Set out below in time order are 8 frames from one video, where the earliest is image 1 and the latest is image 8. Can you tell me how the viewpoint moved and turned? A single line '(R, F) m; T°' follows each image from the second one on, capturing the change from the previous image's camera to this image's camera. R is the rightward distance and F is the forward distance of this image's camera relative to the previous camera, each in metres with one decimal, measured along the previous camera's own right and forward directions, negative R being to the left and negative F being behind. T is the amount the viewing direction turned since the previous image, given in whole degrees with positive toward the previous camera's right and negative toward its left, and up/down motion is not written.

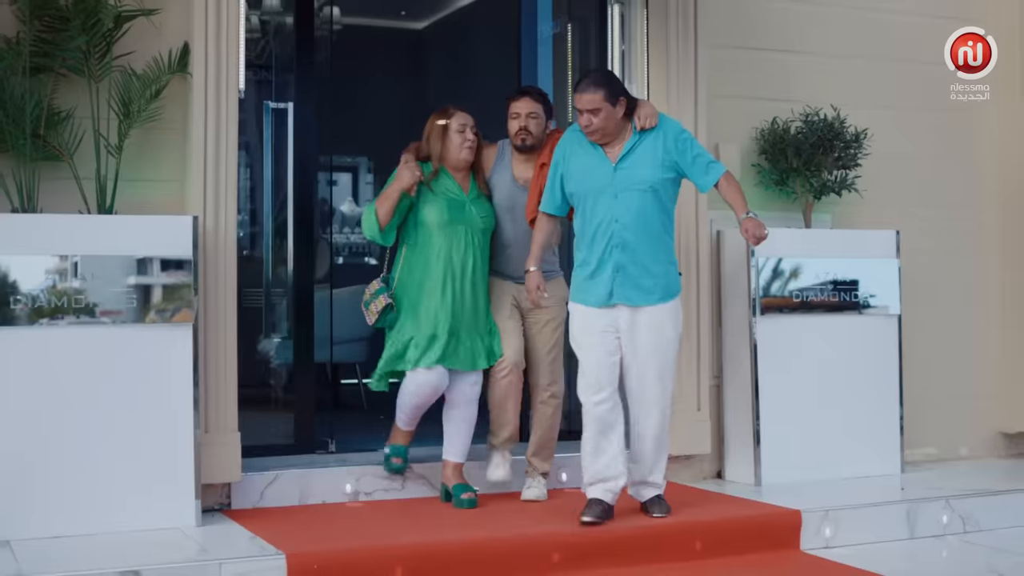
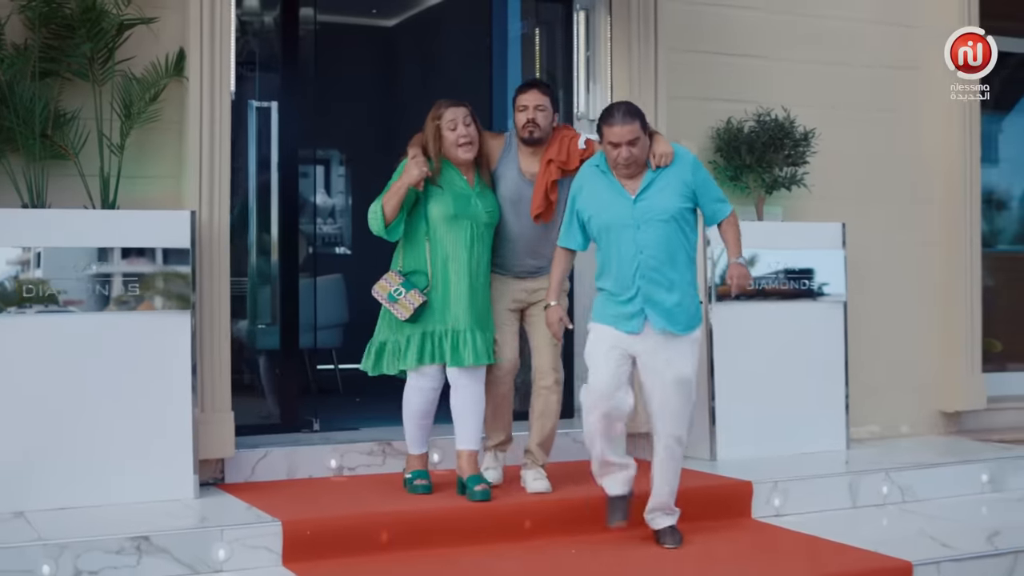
(0.0, -0.4) m; +2°
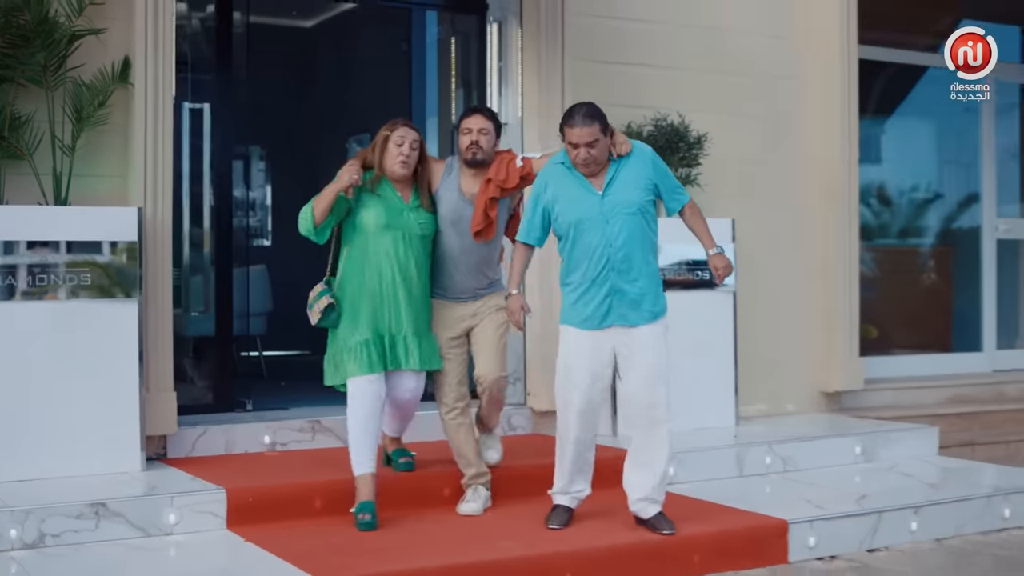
(-0.1, -0.5) m; +4°
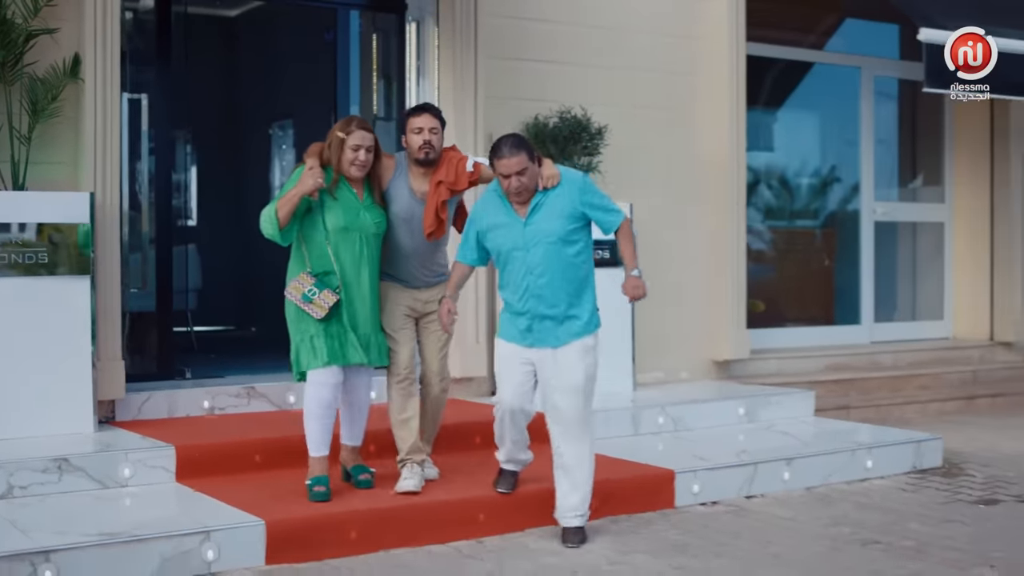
(0.0, -0.6) m; +3°
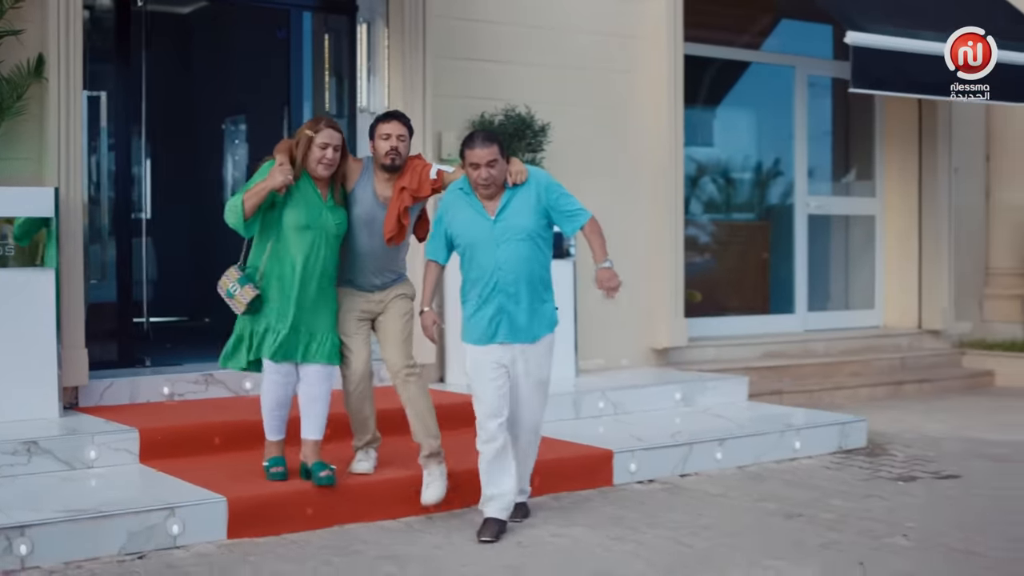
(0.0, -0.3) m; +2°
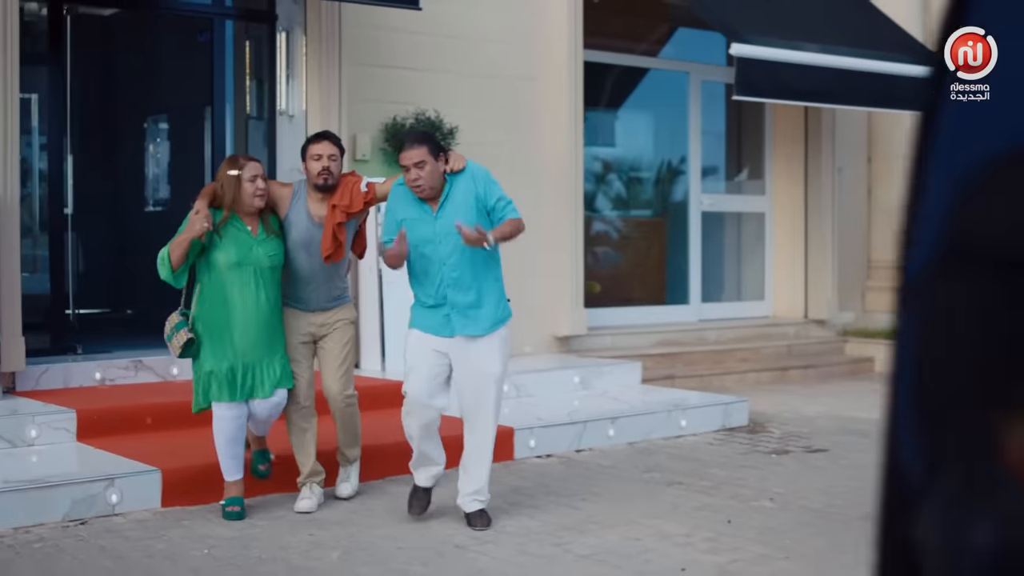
(0.0, -0.5) m; +3°
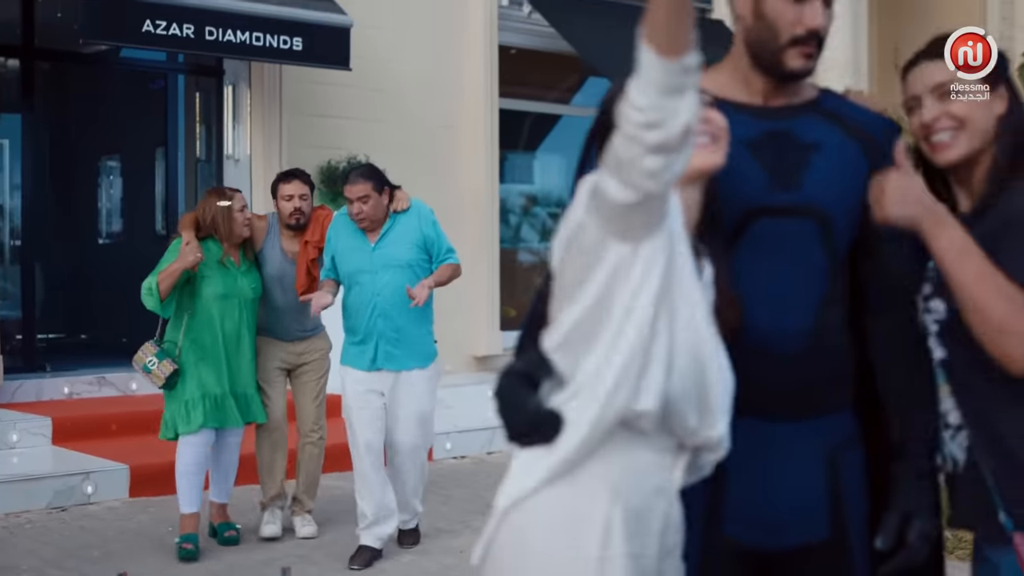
(+0.1, -1.0) m; +2°
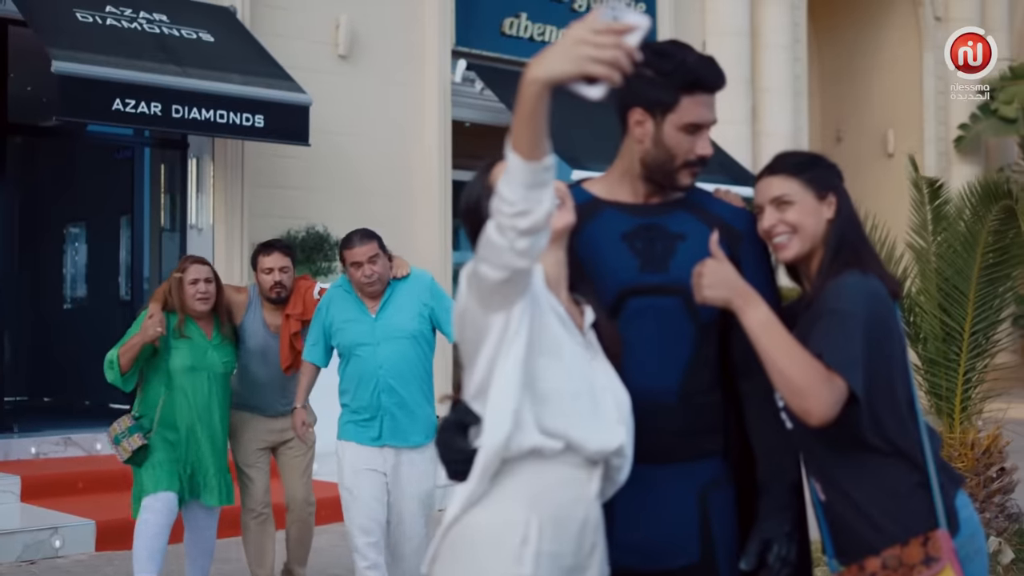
(+0.1, -0.4) m; +2°
